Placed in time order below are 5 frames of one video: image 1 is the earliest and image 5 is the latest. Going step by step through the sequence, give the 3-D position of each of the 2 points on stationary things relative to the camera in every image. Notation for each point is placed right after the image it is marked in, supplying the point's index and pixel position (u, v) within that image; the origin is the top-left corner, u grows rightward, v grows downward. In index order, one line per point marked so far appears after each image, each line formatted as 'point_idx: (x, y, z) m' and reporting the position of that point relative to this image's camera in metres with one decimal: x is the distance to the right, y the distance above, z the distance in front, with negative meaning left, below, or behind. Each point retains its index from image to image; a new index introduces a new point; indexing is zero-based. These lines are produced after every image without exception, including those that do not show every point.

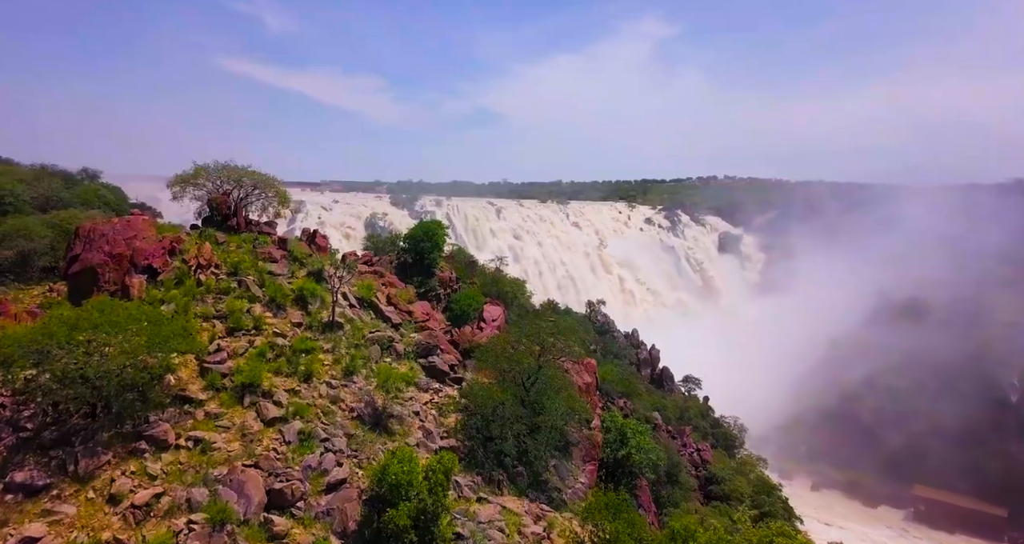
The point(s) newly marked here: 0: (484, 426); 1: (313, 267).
0: (-0.8, -4.6, +16.3) m
1: (-6.9, +0.1, +19.1) m
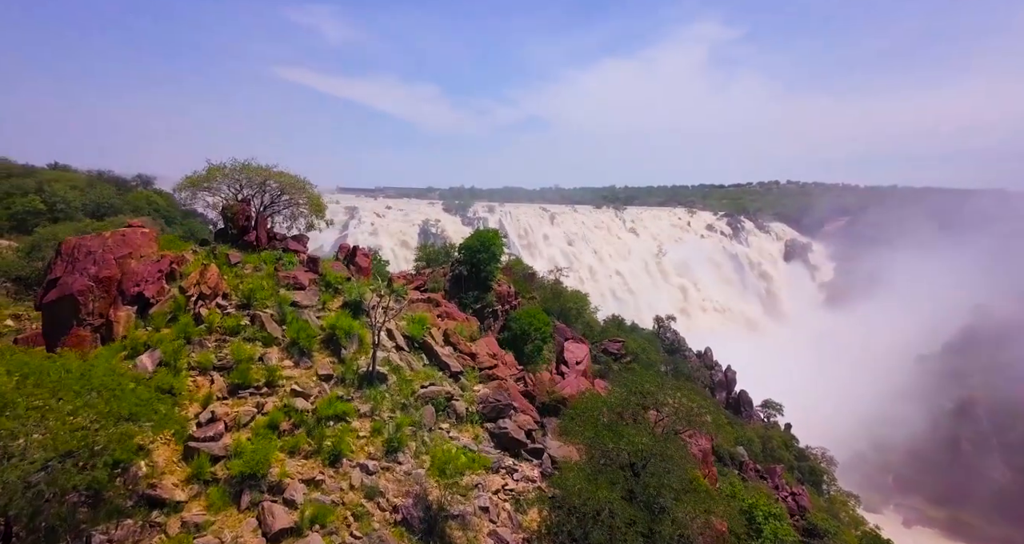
0: (+1.4, -5.4, +11.3) m
1: (-4.3, -0.7, +14.7) m
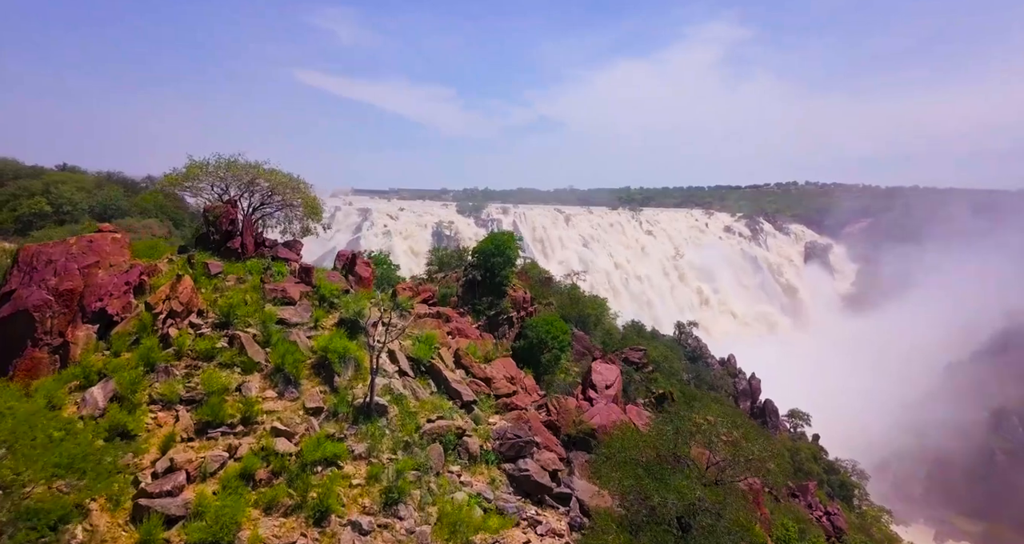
0: (+1.8, -5.7, +9.2) m
1: (-3.8, -0.9, +12.7) m
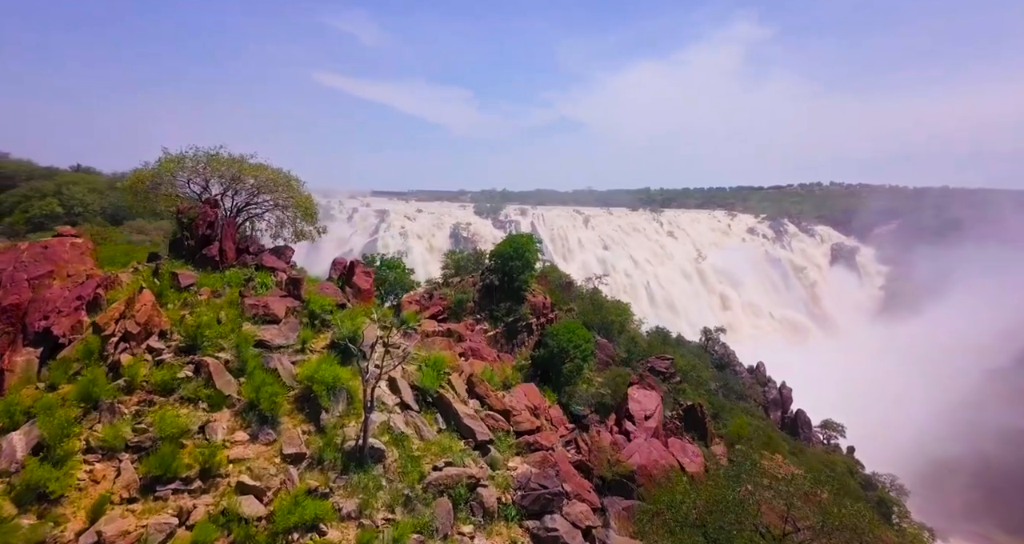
0: (+2.2, -5.9, +7.0) m
1: (-3.4, -1.2, +10.7) m
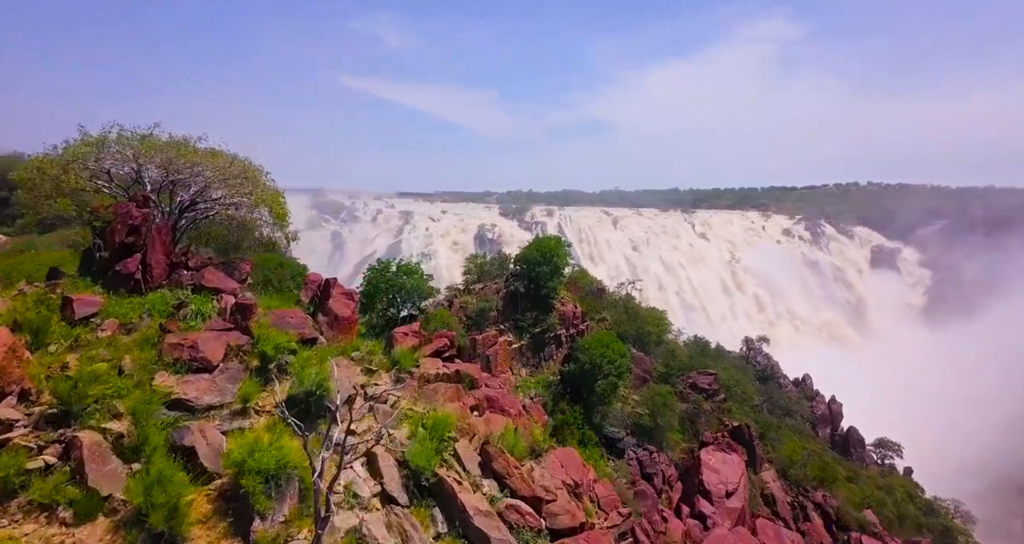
0: (+2.4, -6.3, +3.5) m
1: (-2.9, -1.5, +7.5) m
